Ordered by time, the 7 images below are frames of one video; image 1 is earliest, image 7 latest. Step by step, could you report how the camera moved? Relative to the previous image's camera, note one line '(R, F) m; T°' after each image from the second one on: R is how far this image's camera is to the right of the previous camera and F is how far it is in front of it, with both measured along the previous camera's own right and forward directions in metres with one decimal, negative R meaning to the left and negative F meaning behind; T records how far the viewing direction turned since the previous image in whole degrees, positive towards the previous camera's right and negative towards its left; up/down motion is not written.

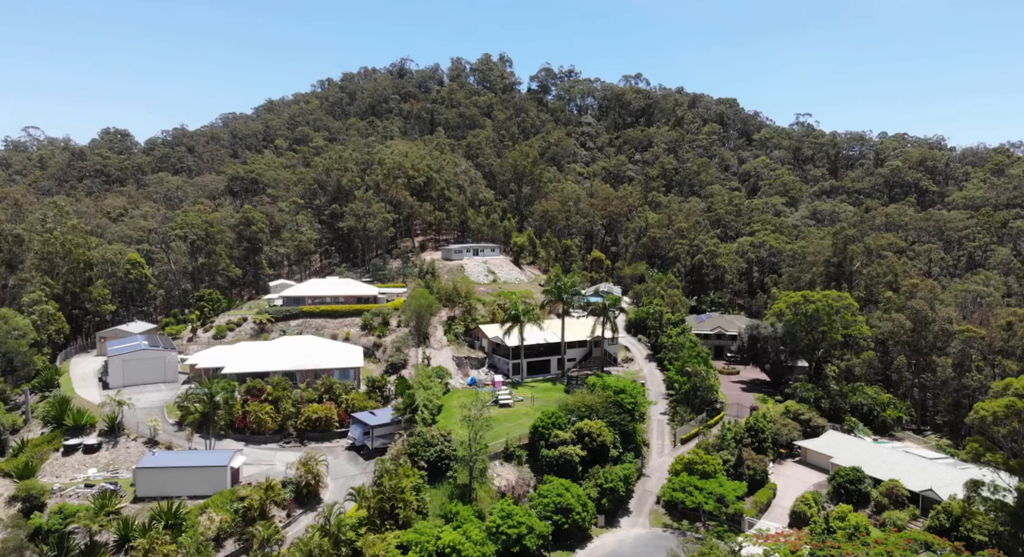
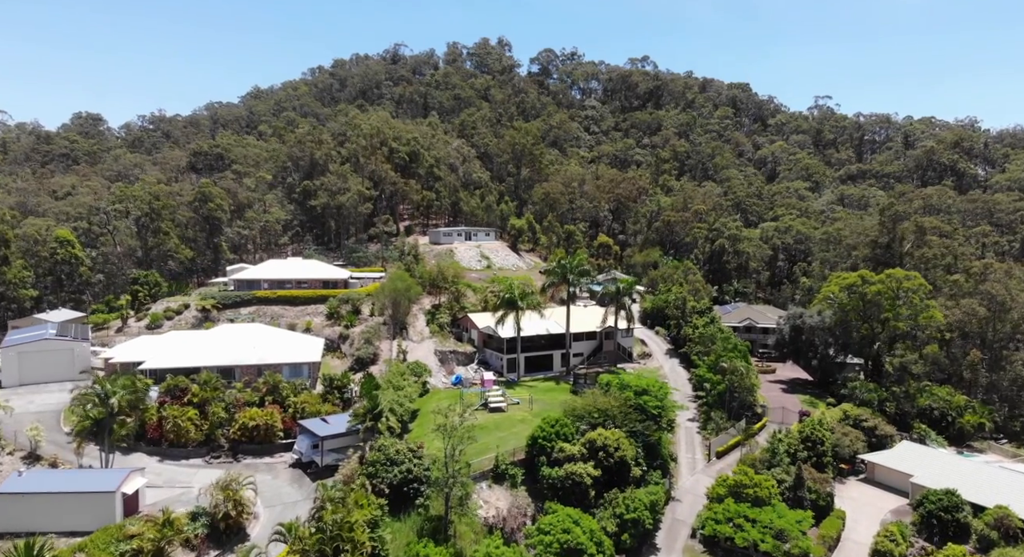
(+0.6, +13.7) m; 0°
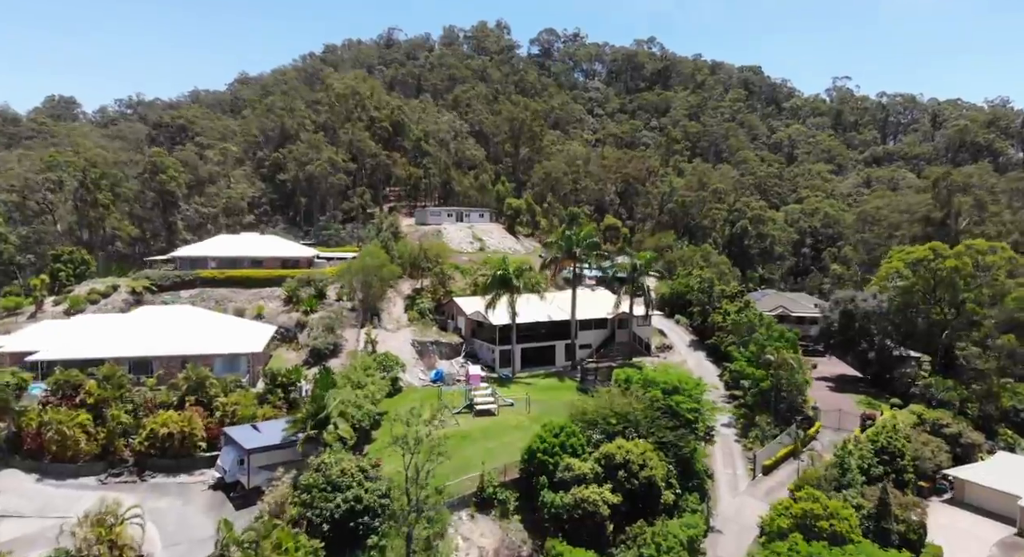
(+0.5, +11.6) m; 0°
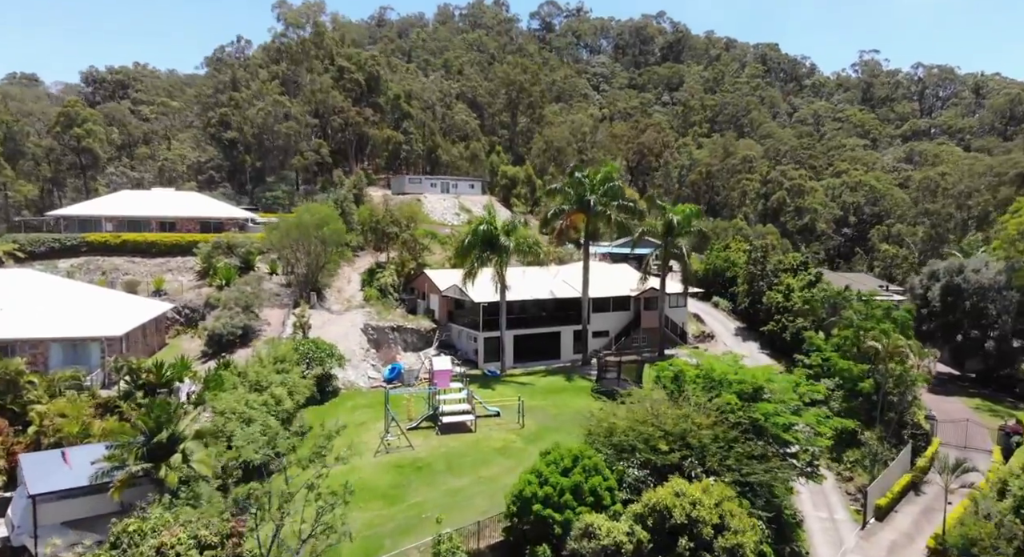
(+0.7, +14.7) m; 0°
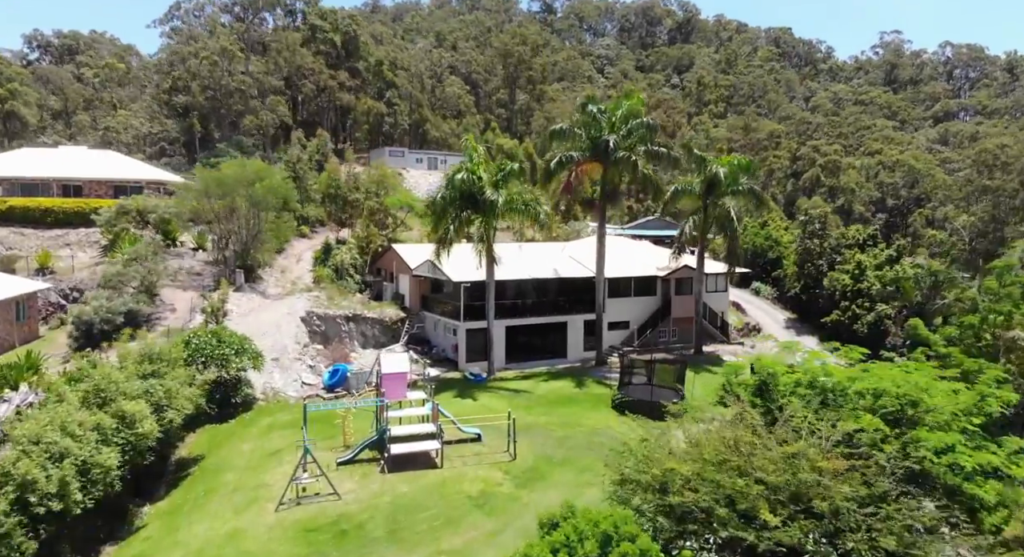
(+0.4, +9.6) m; 0°
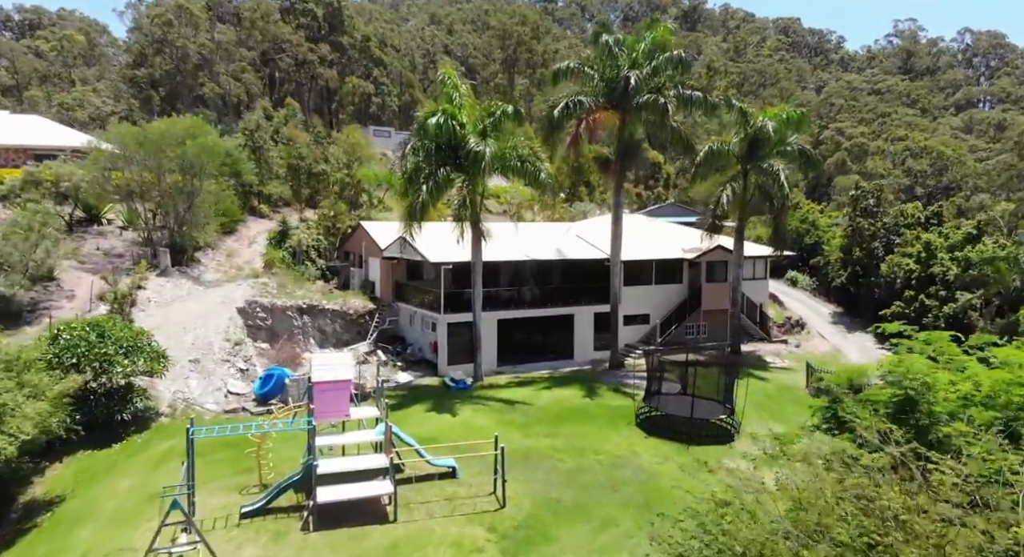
(+0.2, +6.0) m; 0°
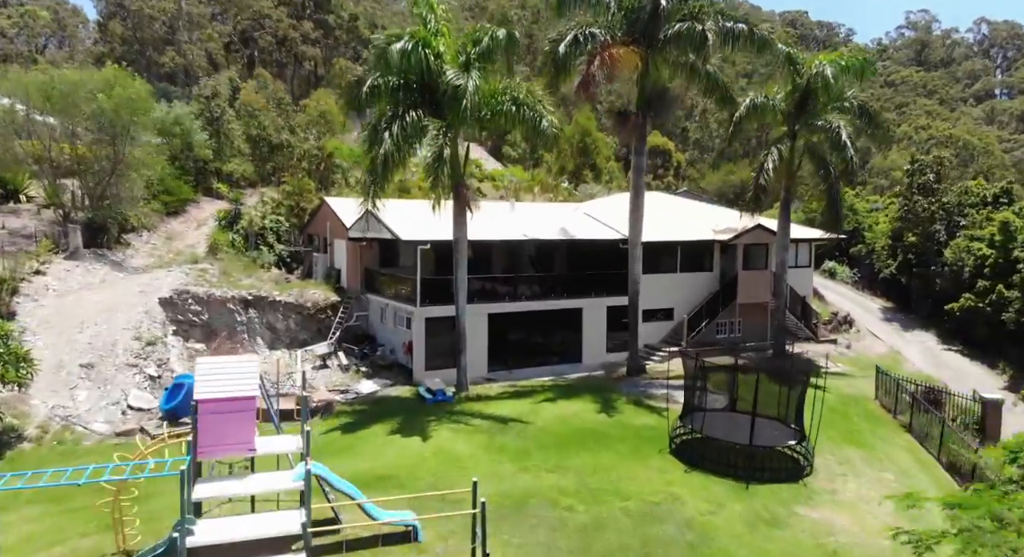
(+0.2, +4.6) m; 0°
